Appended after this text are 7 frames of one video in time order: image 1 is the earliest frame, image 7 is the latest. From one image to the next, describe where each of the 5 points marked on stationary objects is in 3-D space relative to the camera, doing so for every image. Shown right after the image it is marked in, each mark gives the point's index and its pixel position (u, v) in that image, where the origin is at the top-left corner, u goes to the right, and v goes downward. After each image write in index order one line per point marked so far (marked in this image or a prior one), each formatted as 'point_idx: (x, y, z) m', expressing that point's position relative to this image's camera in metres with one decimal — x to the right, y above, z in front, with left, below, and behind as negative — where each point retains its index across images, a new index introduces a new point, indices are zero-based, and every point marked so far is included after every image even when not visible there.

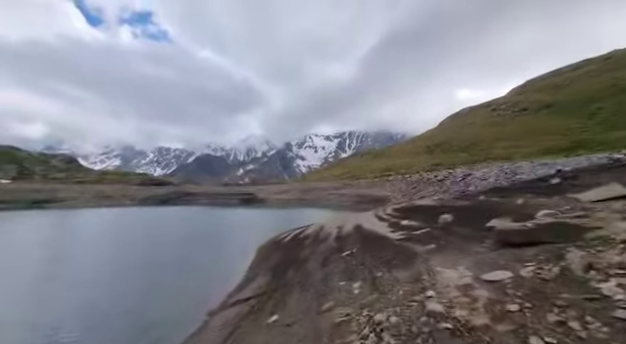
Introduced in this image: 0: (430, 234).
0: (+6.3, -3.3, +15.2) m
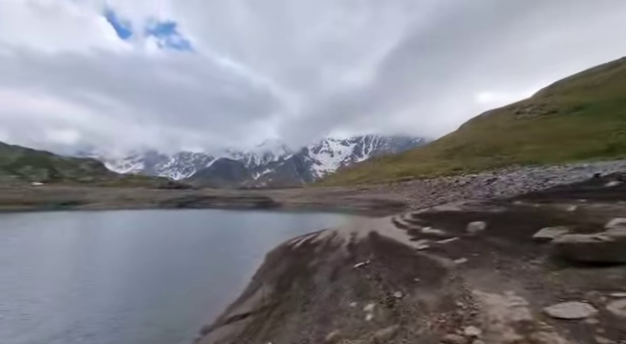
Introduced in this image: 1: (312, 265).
0: (+6.6, -3.3, +12.8) m
1: (0.0, -6.0, +18.3) m
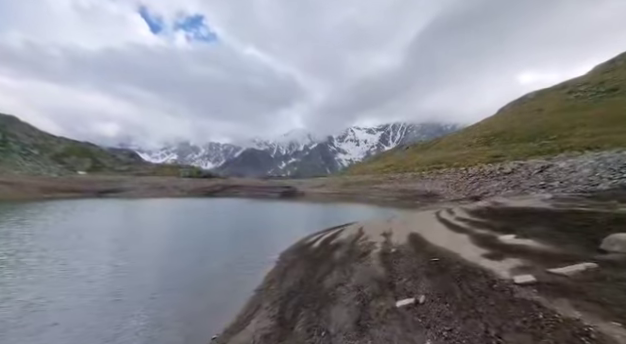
0: (+6.9, -2.6, +6.6) m
1: (+0.8, -5.1, +12.7) m
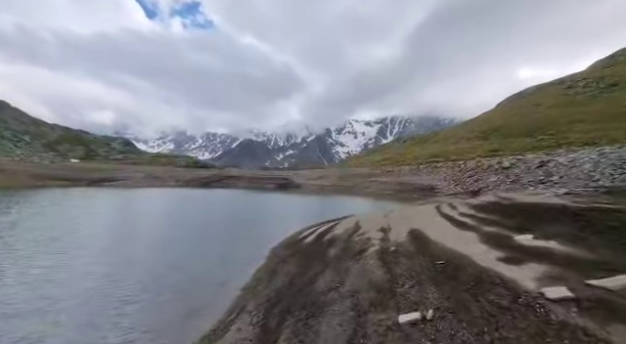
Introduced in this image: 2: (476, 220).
0: (+6.6, -2.4, +5.1) m
1: (+0.3, -4.6, +11.3) m
2: (+8.6, -2.5, +15.1) m
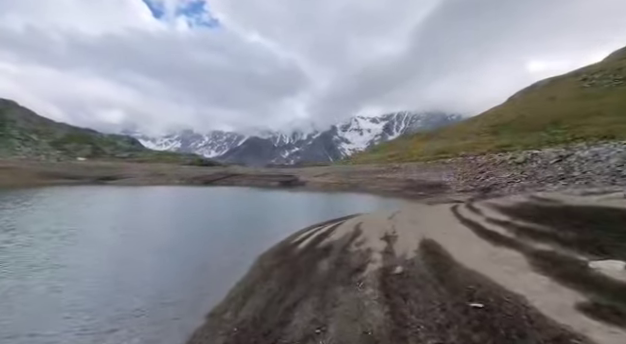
0: (+5.6, -2.2, +1.4) m
1: (-0.5, -4.4, +7.7) m
2: (+7.8, -2.2, +11.3) m
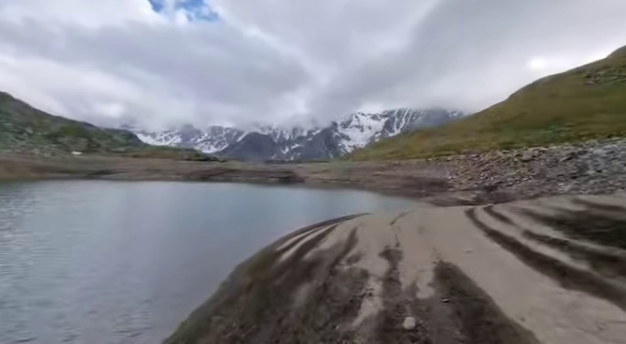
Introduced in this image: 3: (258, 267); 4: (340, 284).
0: (+4.7, -2.2, -2.3) m
1: (-1.4, -4.3, +4.1) m
2: (+7.0, -2.2, +7.6) m
3: (-3.4, -5.8, +17.6) m
4: (+0.9, -4.1, +10.4) m
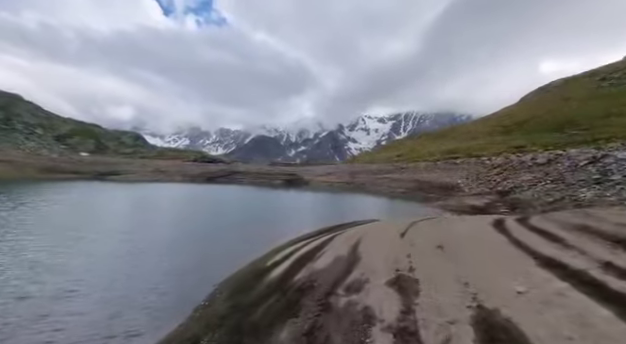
0: (+4.0, -2.2, -5.3) m
1: (-2.0, -4.3, +1.1) m
2: (+6.4, -2.2, +4.5) m
3: (-3.7, -5.8, +14.7) m
4: (+0.5, -4.1, +7.4) m
